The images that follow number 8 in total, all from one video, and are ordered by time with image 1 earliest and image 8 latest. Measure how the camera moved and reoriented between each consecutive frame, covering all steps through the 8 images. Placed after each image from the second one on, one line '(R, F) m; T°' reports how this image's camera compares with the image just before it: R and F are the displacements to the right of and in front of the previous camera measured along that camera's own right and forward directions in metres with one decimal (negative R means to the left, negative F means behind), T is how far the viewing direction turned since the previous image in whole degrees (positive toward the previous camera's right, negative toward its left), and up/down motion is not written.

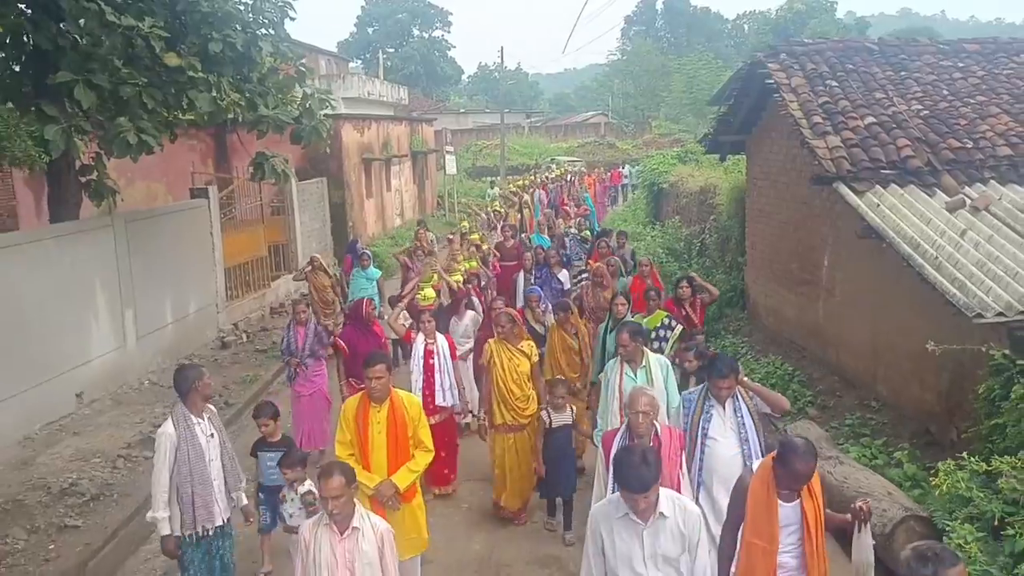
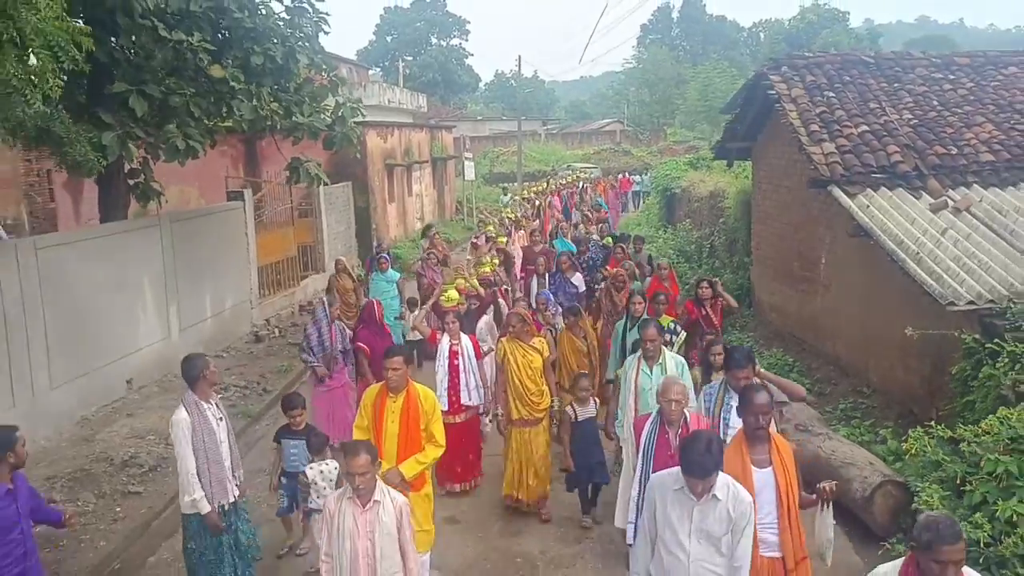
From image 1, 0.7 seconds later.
(0.0, -0.7) m; -1°
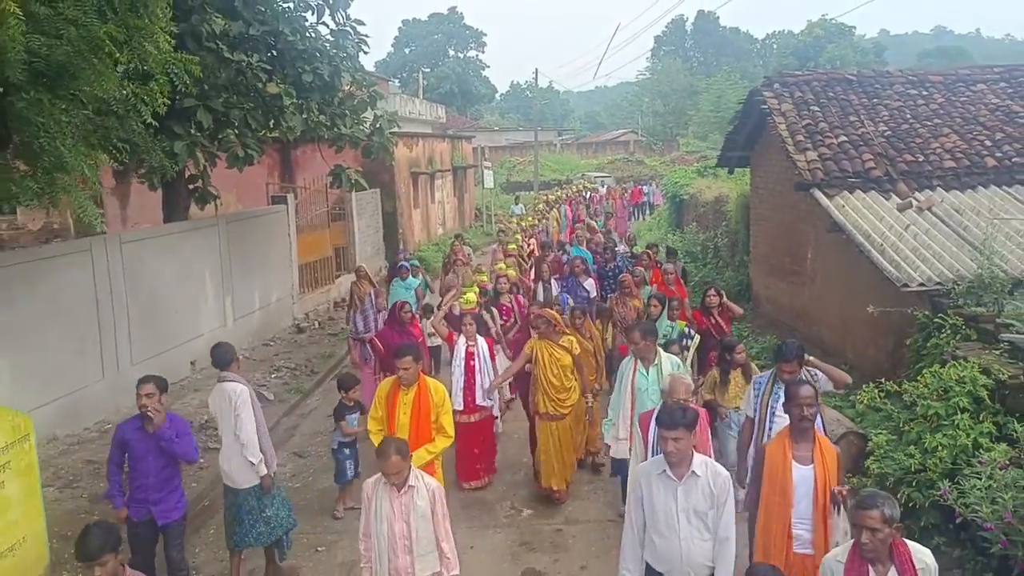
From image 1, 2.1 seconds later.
(-0.1, -1.2) m; -1°
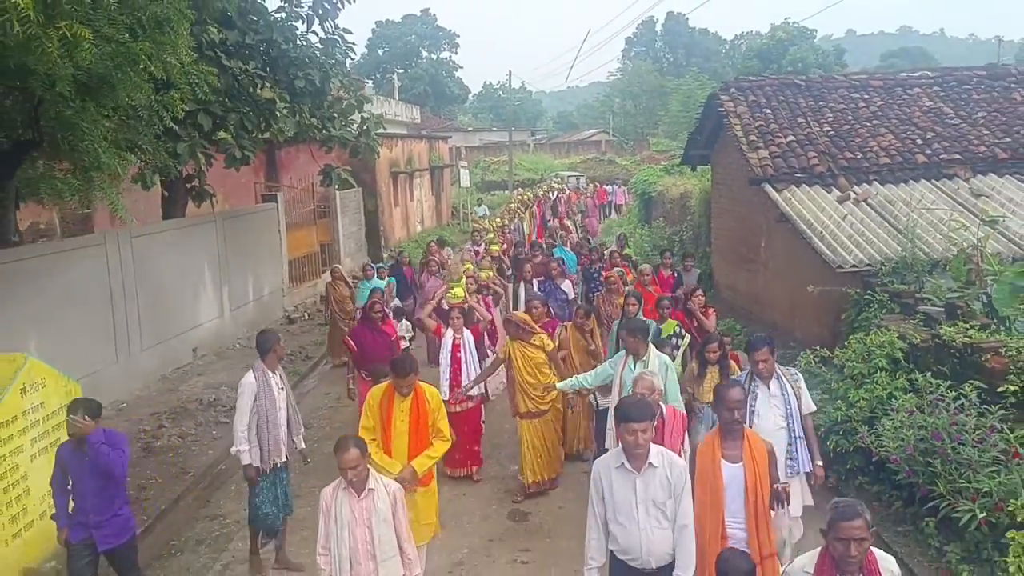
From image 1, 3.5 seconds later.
(-0.1, -0.9) m; +2°
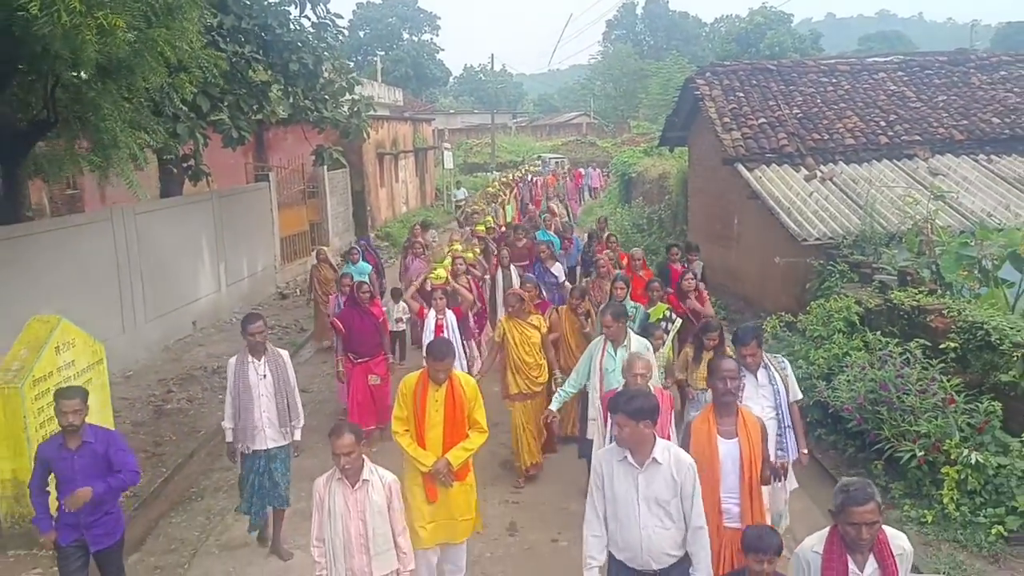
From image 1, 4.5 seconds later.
(-0.1, -0.6) m; +1°
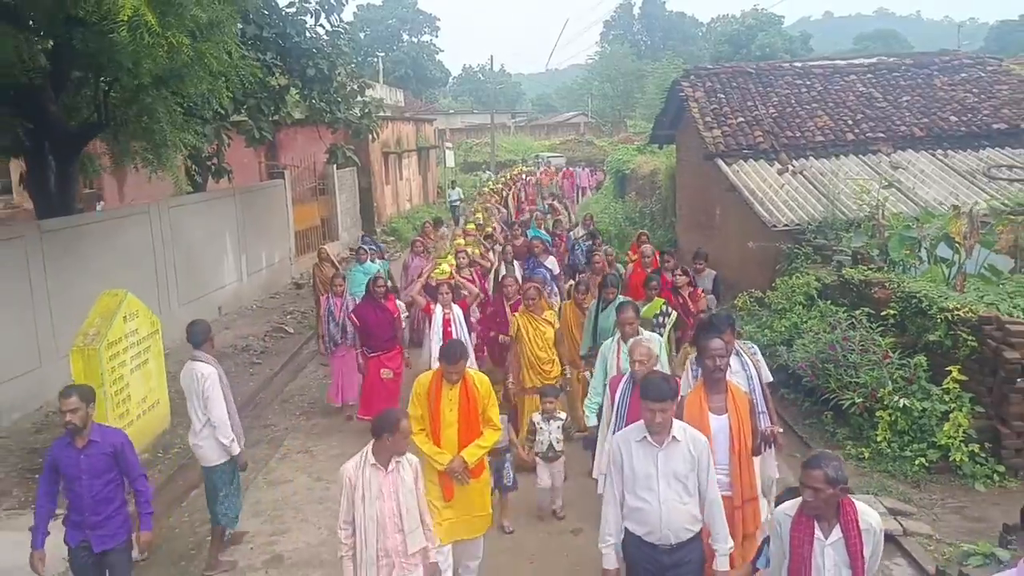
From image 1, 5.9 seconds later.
(0.0, -1.1) m; 0°
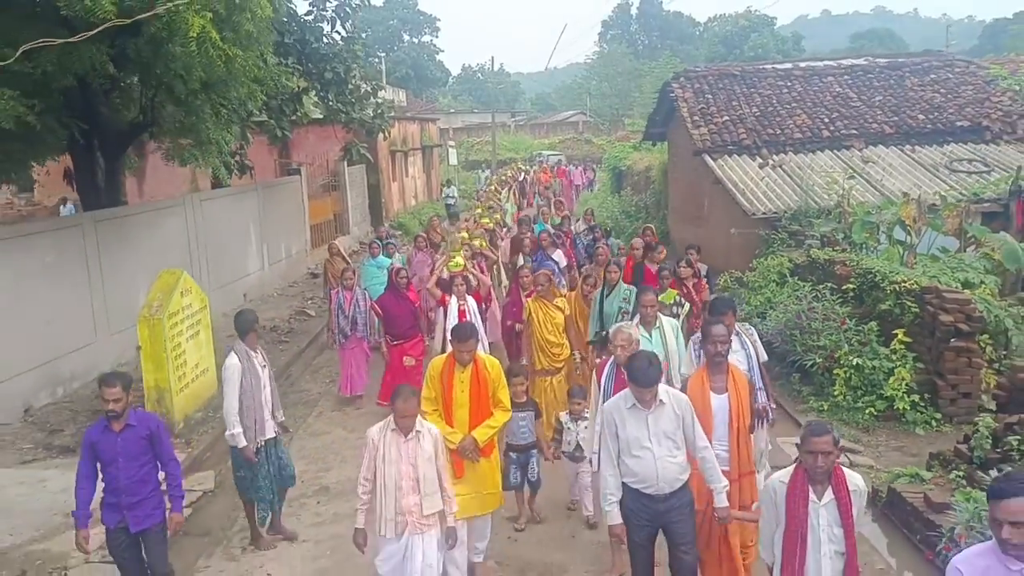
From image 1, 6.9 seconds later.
(-0.1, -1.1) m; 0°
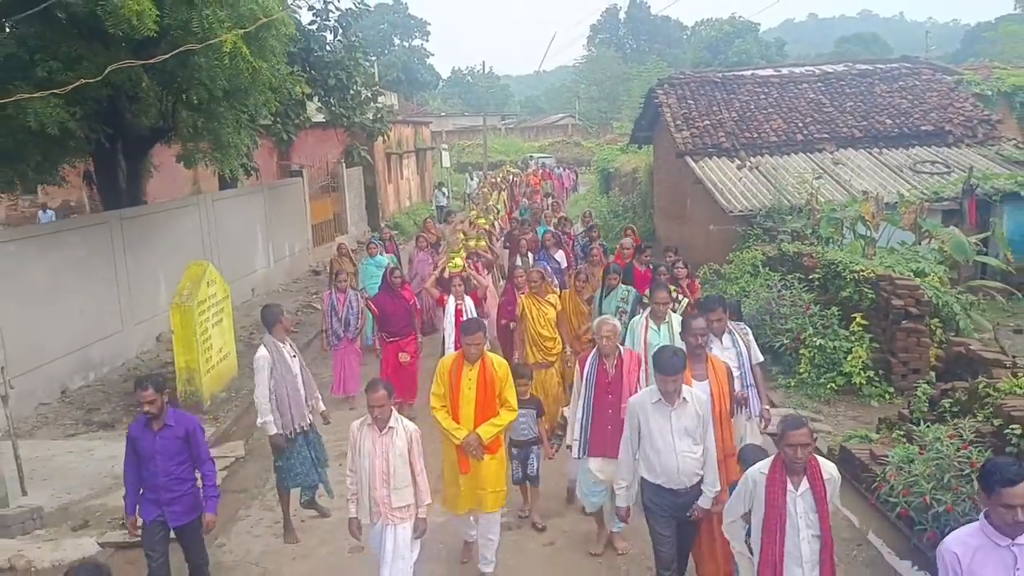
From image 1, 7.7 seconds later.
(-0.1, -0.9) m; +1°
